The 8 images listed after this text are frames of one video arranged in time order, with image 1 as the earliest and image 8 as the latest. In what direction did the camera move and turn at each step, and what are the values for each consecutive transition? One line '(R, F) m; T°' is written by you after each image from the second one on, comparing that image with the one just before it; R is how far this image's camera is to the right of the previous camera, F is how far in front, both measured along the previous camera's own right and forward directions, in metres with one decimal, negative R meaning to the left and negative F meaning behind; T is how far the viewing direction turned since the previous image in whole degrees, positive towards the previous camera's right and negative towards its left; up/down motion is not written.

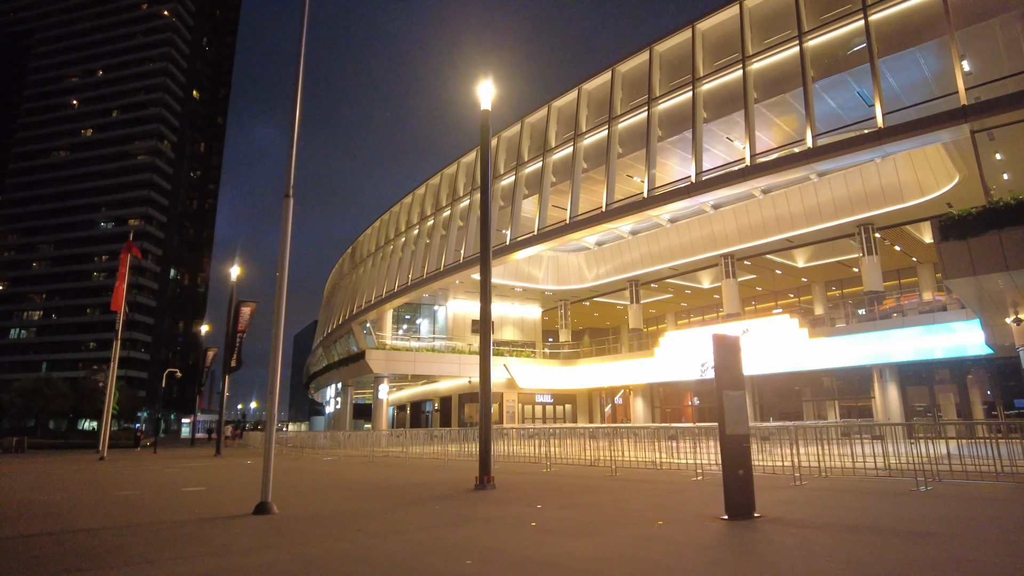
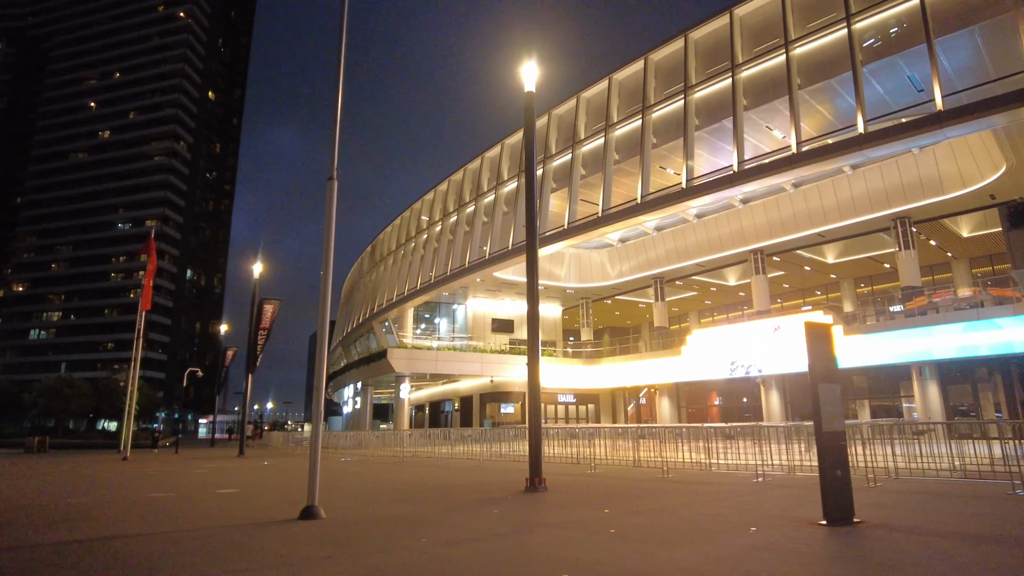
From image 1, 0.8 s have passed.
(-0.8, +0.7) m; -1°
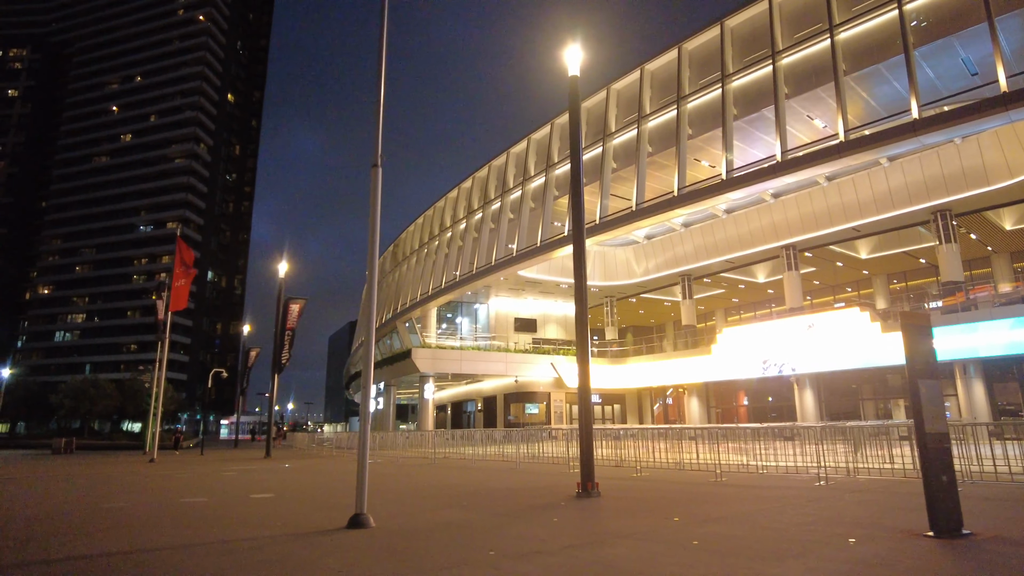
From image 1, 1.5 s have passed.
(-0.6, +0.6) m; -1°
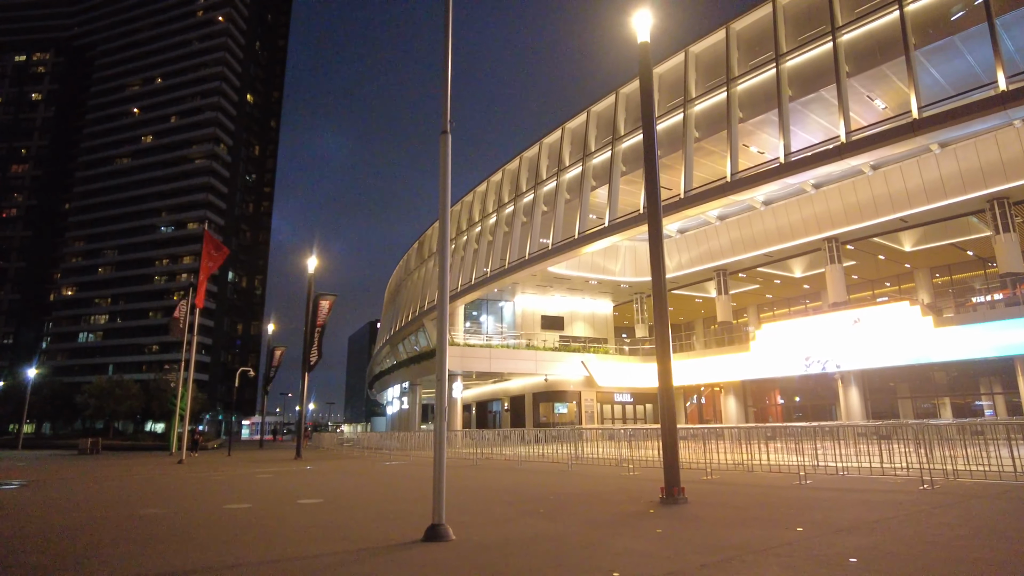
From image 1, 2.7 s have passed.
(-1.0, +1.0) m; -1°
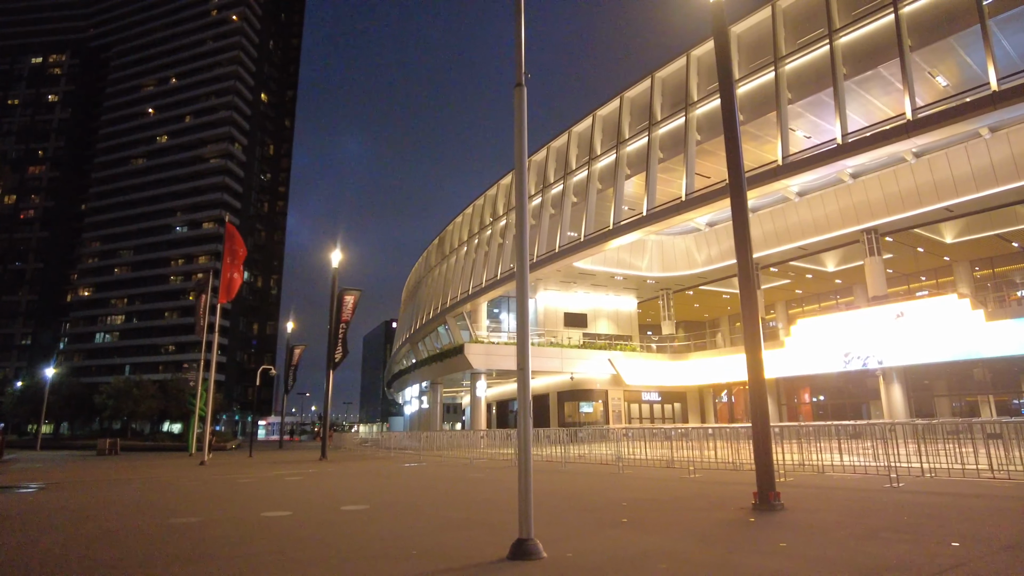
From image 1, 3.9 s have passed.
(-0.9, +1.1) m; -1°
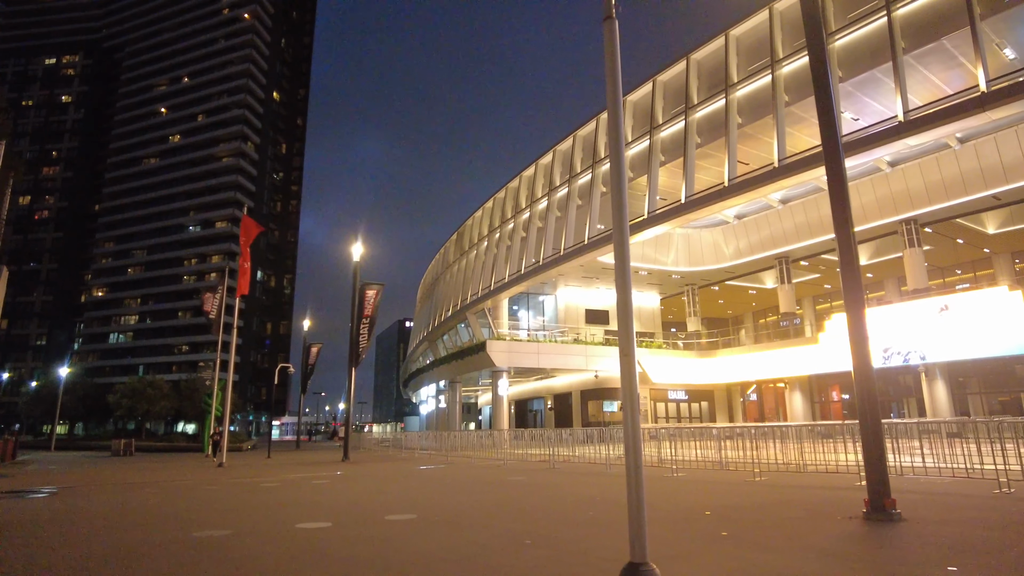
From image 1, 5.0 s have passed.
(-0.8, +1.1) m; -1°
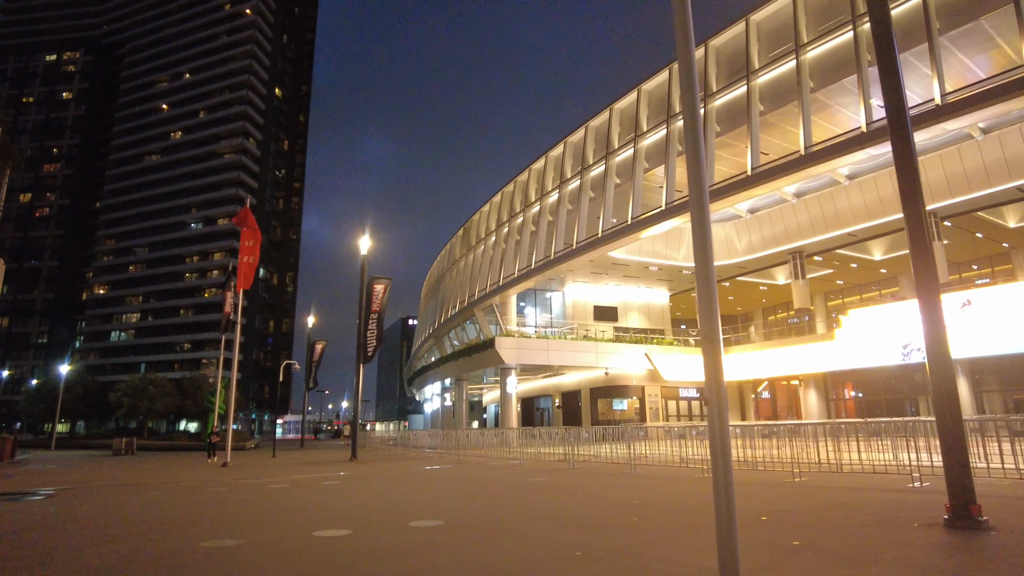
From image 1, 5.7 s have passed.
(-0.5, +0.7) m; 0°
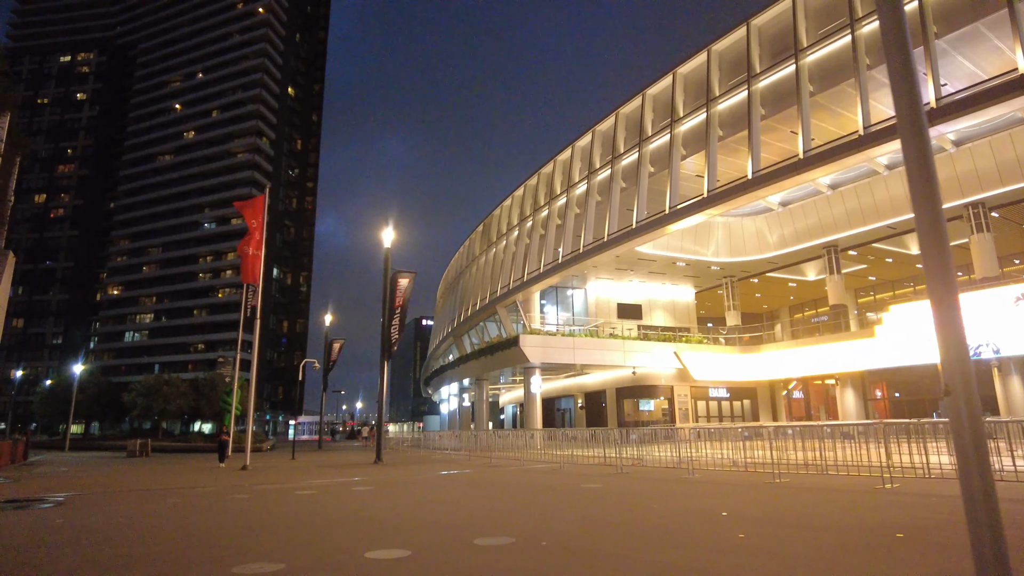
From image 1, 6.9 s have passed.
(-0.8, +1.2) m; -1°
